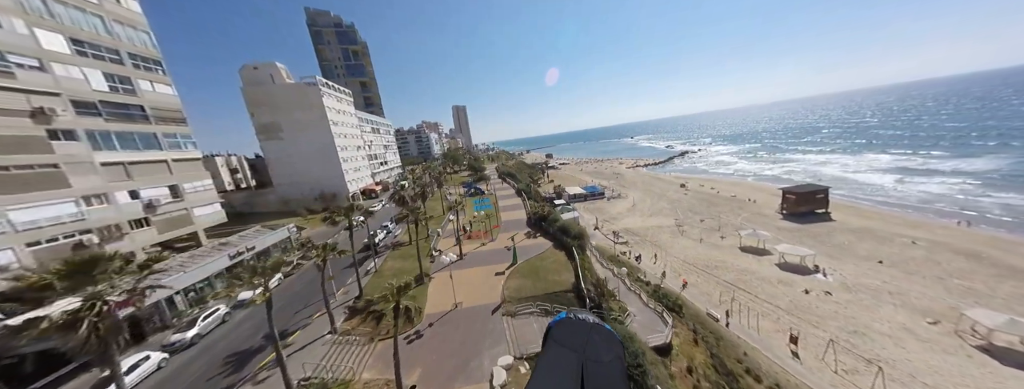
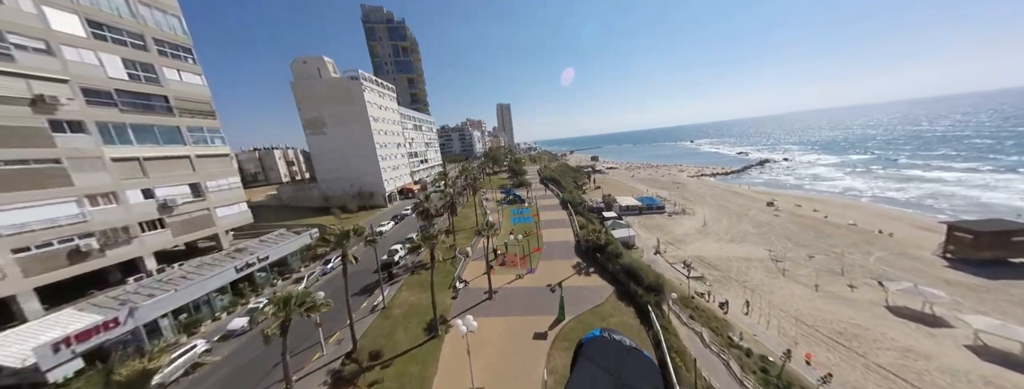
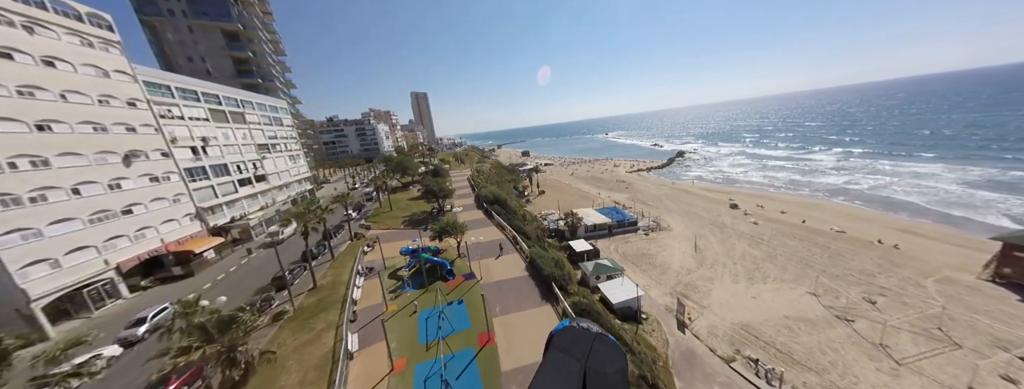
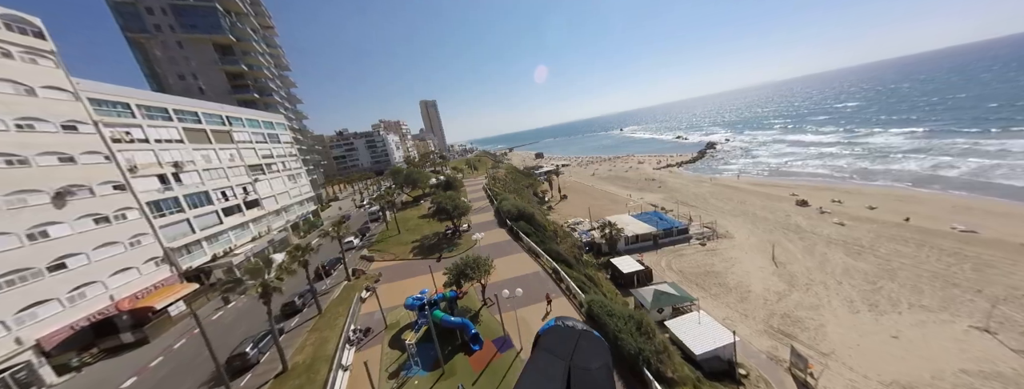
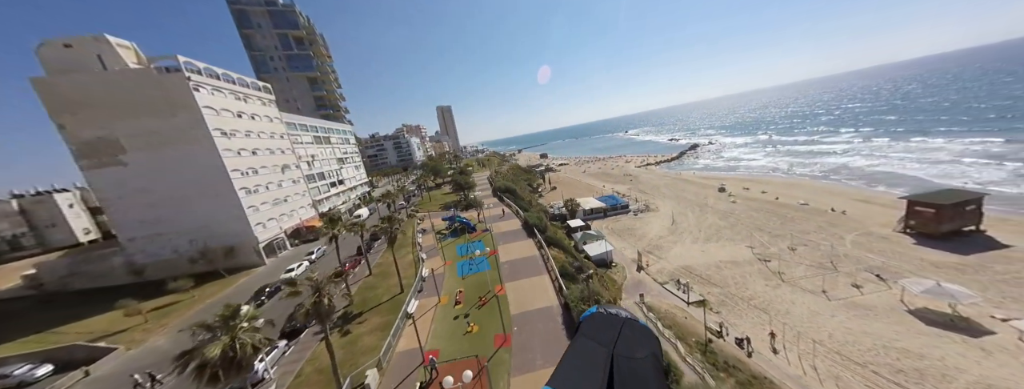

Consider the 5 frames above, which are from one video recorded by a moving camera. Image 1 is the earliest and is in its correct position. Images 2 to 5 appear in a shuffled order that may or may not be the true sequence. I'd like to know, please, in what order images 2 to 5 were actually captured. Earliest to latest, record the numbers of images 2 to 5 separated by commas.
2, 5, 3, 4
